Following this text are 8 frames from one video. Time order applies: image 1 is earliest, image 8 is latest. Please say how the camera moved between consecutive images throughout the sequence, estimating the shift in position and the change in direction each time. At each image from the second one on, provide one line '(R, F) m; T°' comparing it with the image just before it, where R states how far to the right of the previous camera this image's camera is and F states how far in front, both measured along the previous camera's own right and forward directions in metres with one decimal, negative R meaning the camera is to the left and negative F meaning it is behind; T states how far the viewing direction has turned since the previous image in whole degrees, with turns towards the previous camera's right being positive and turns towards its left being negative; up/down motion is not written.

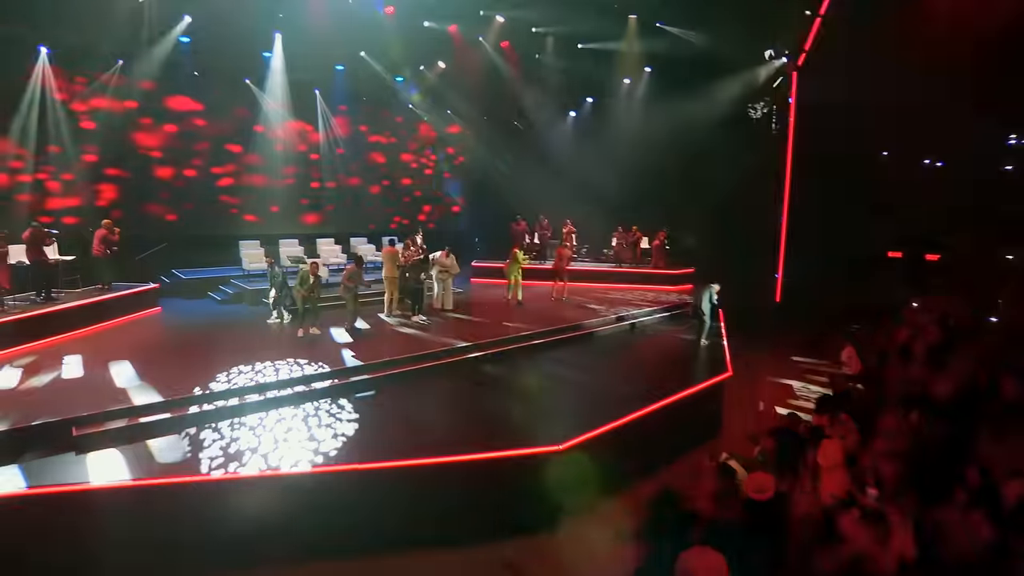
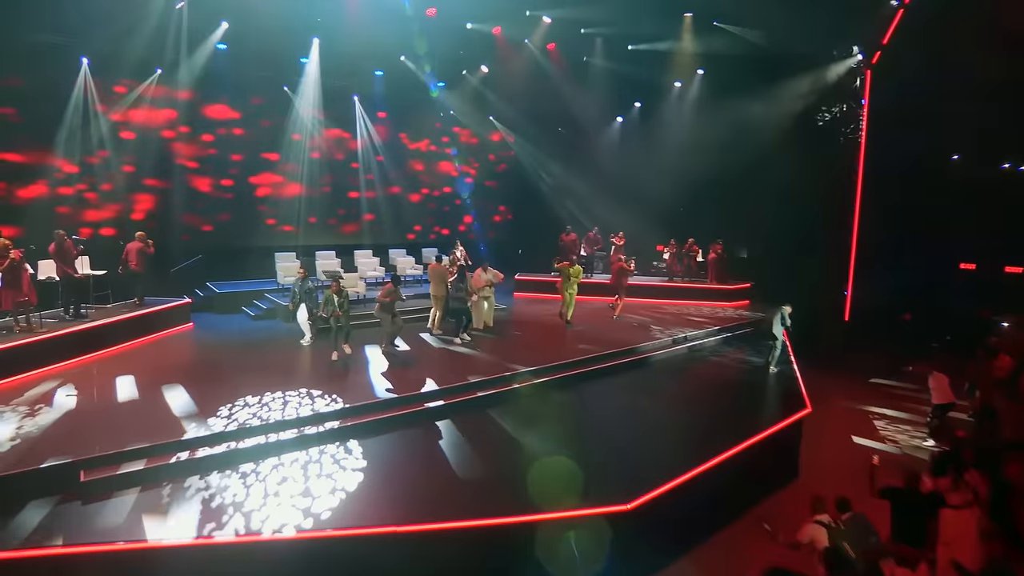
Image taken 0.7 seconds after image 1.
(-0.1, +0.7) m; -3°
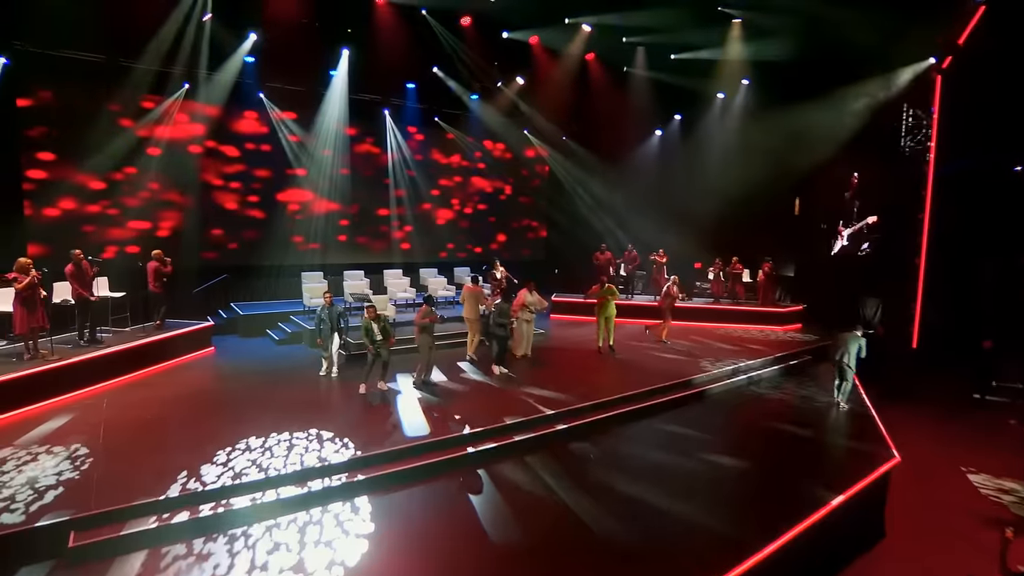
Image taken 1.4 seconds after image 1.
(-0.1, +0.6) m; -2°
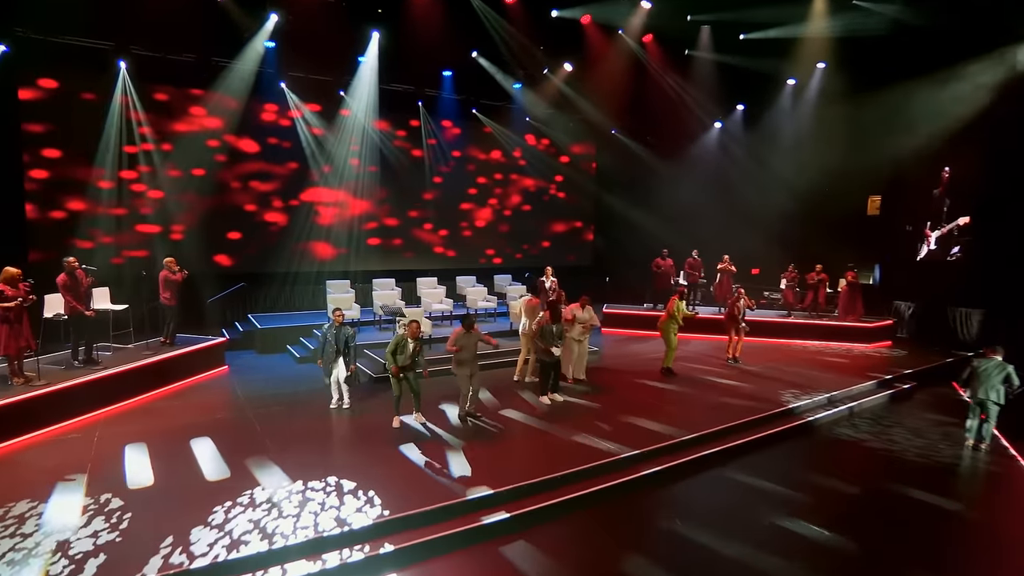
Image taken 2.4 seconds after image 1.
(-0.3, +1.3) m; -2°
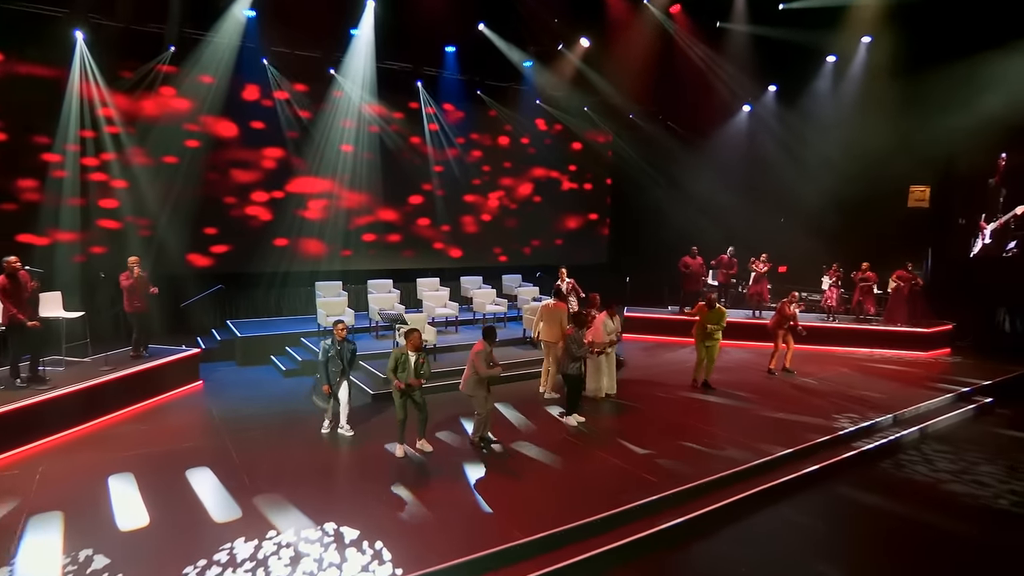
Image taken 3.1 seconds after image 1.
(-0.4, +1.2) m; +1°
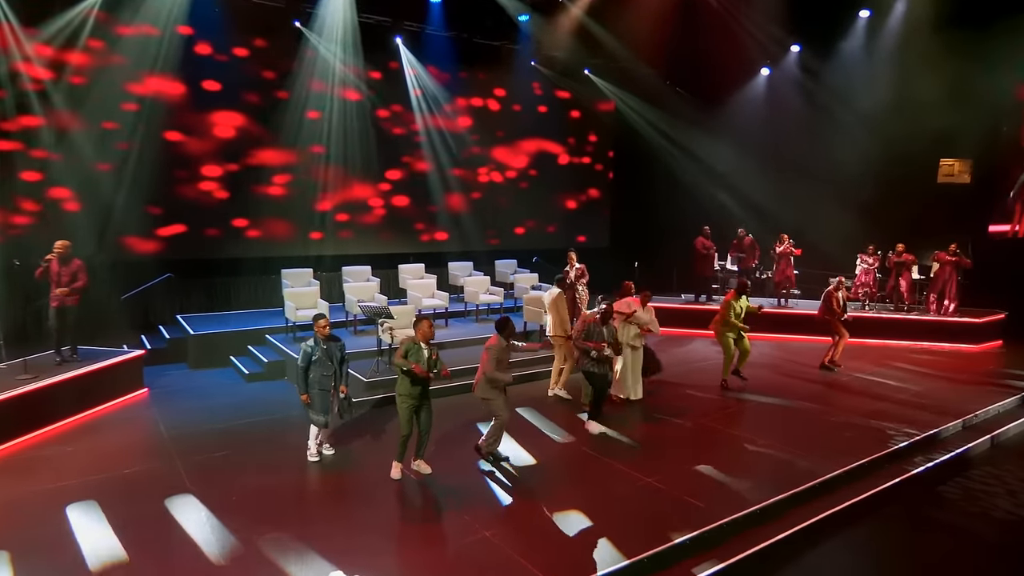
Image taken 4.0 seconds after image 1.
(-0.4, +1.3) m; +3°
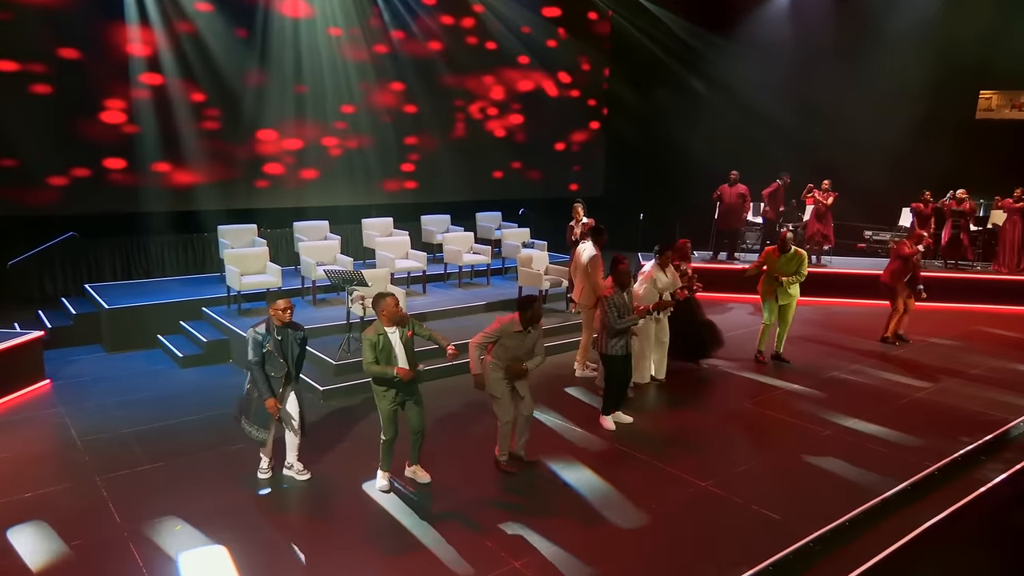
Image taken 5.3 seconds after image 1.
(-0.7, +1.4) m; +6°
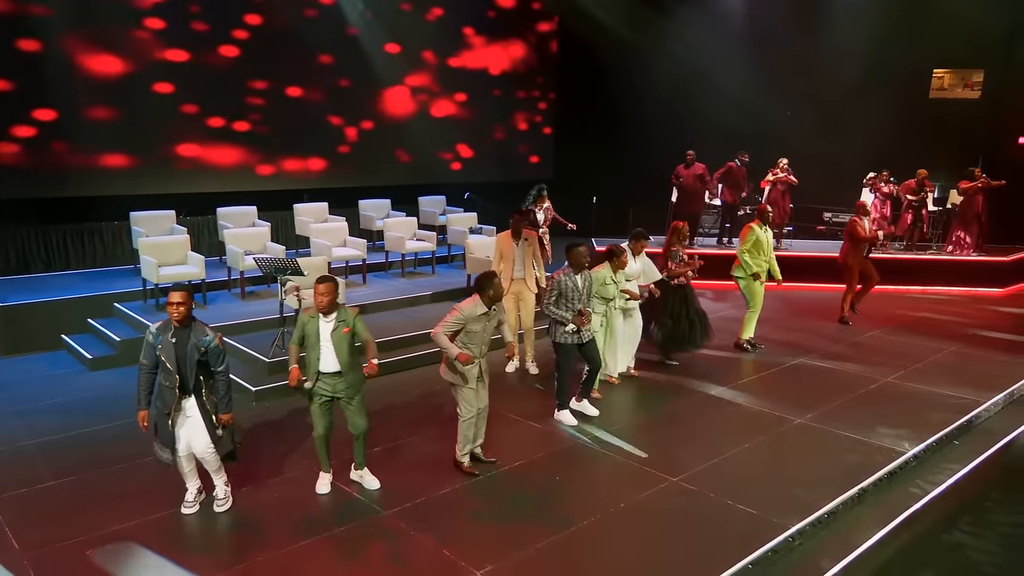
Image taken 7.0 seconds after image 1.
(-0.1, +0.5) m; +5°
